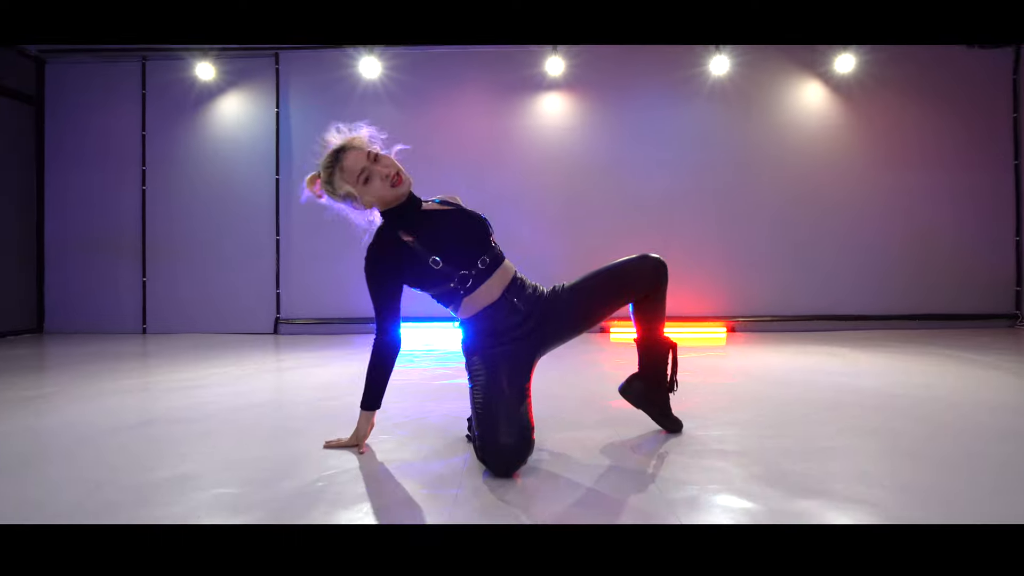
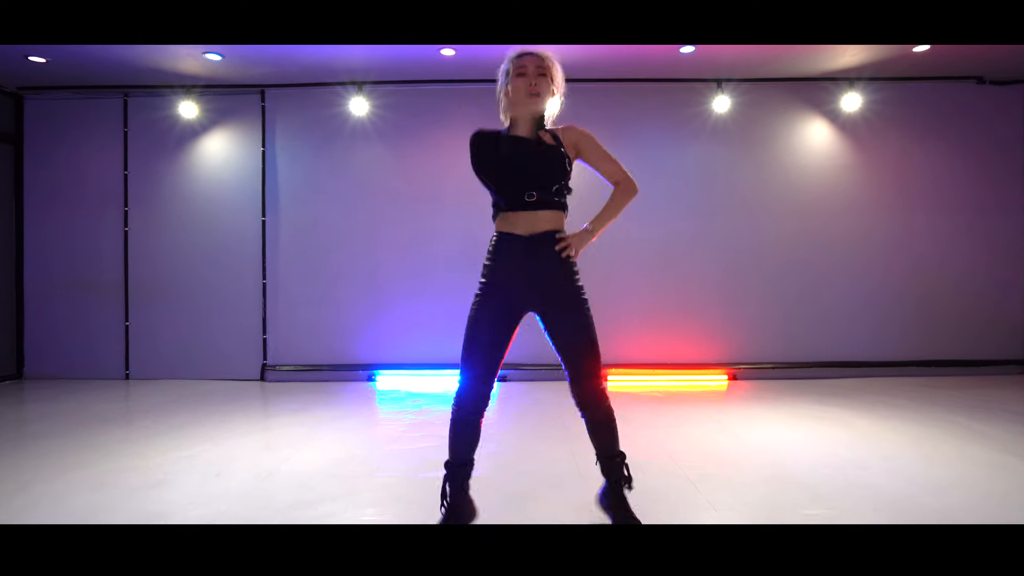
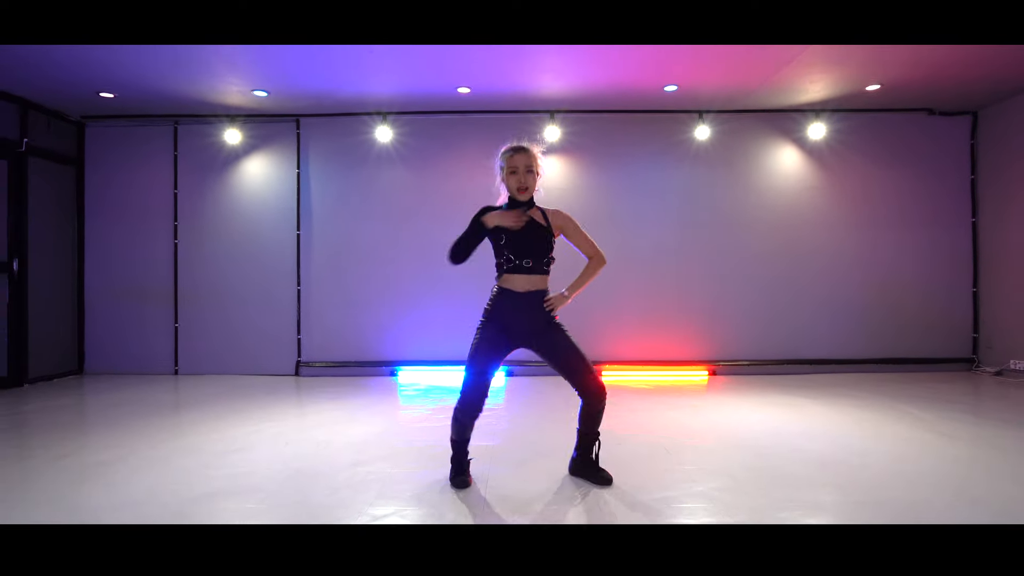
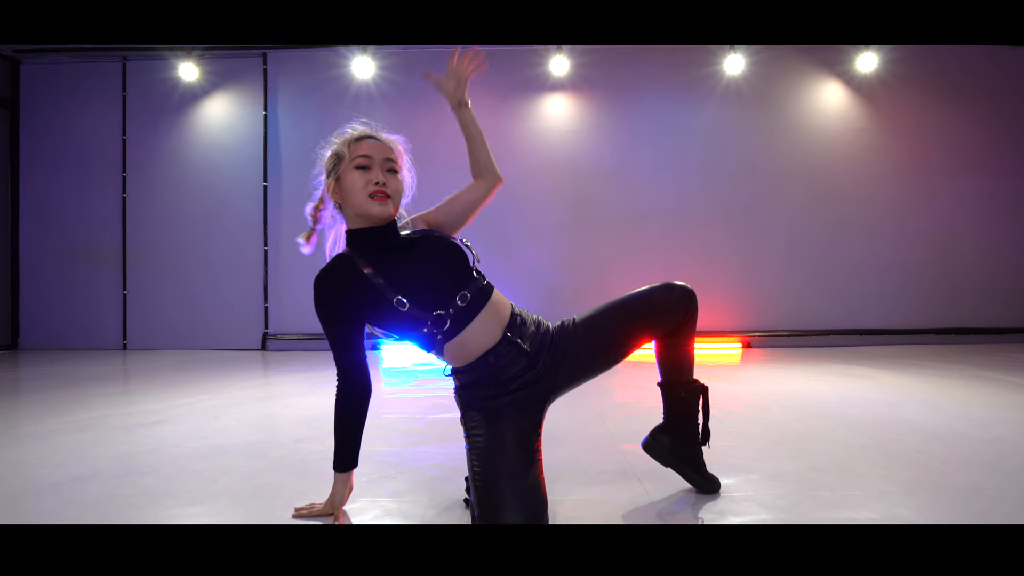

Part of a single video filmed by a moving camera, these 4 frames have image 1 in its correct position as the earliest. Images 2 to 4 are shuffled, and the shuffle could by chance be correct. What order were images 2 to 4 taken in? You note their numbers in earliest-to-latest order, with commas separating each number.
4, 3, 2
